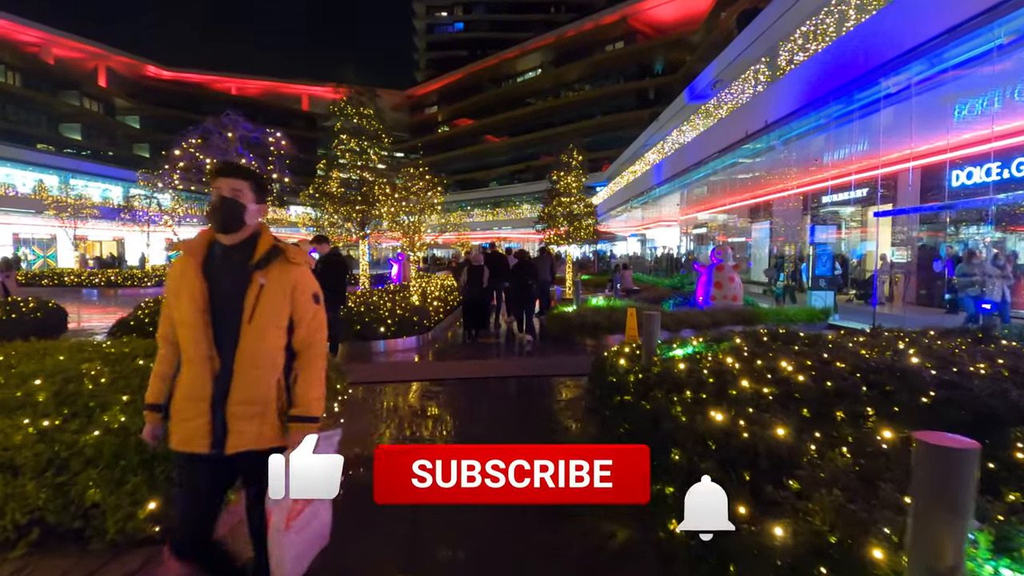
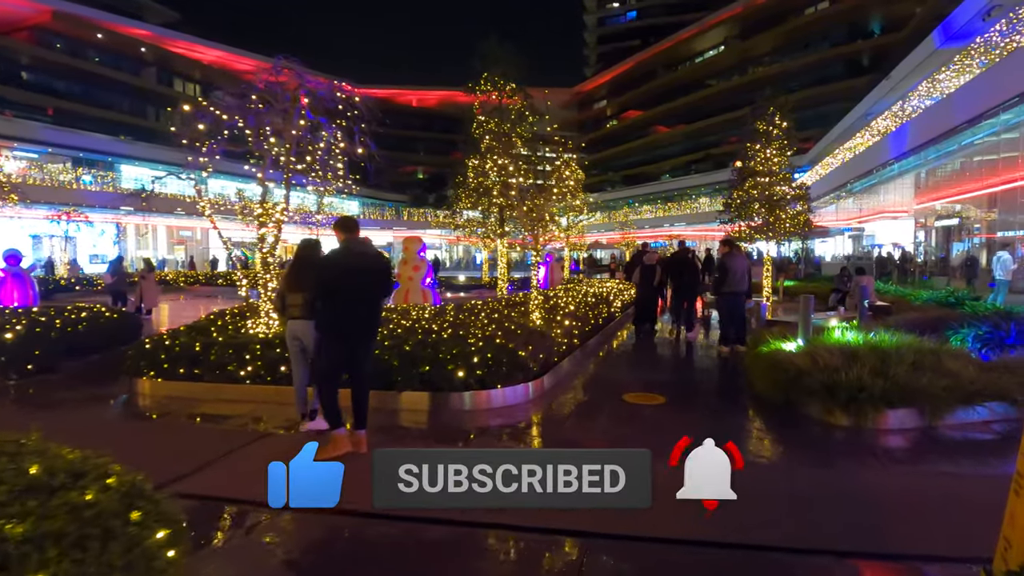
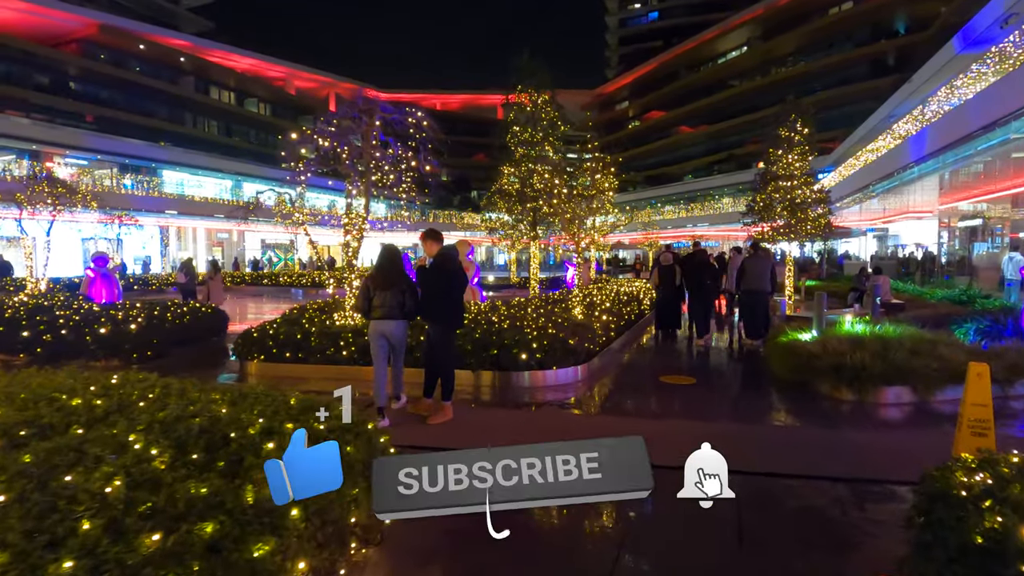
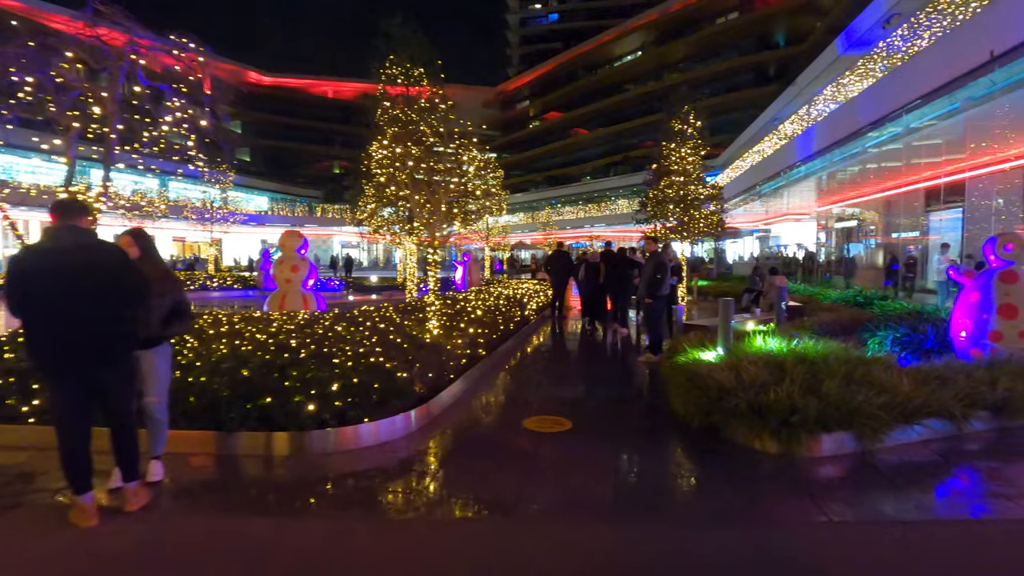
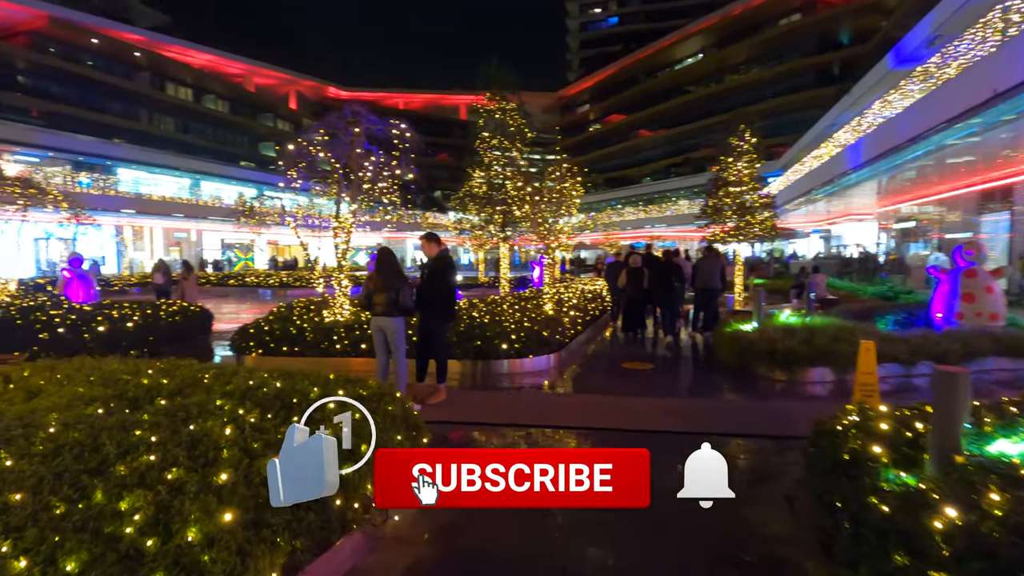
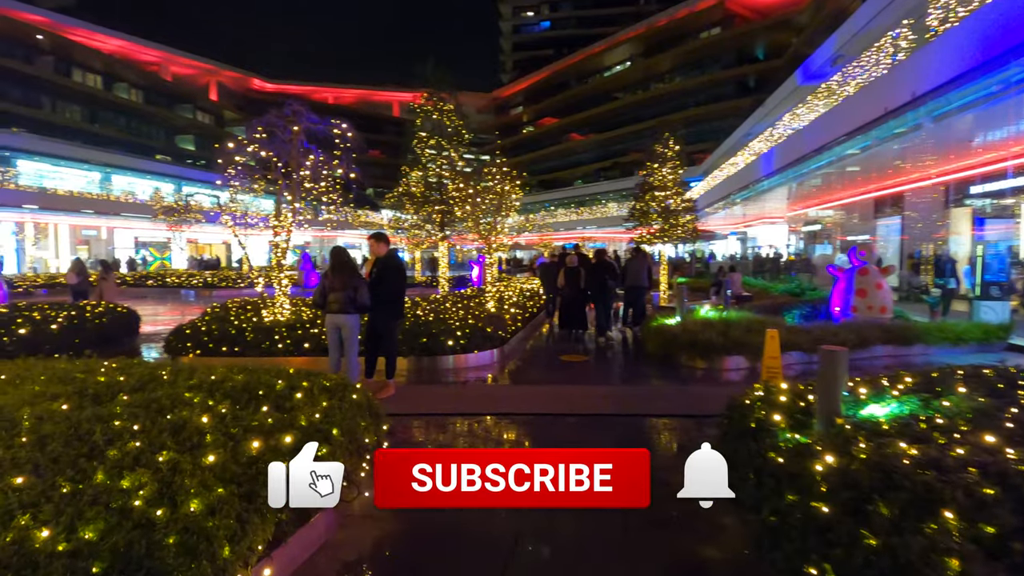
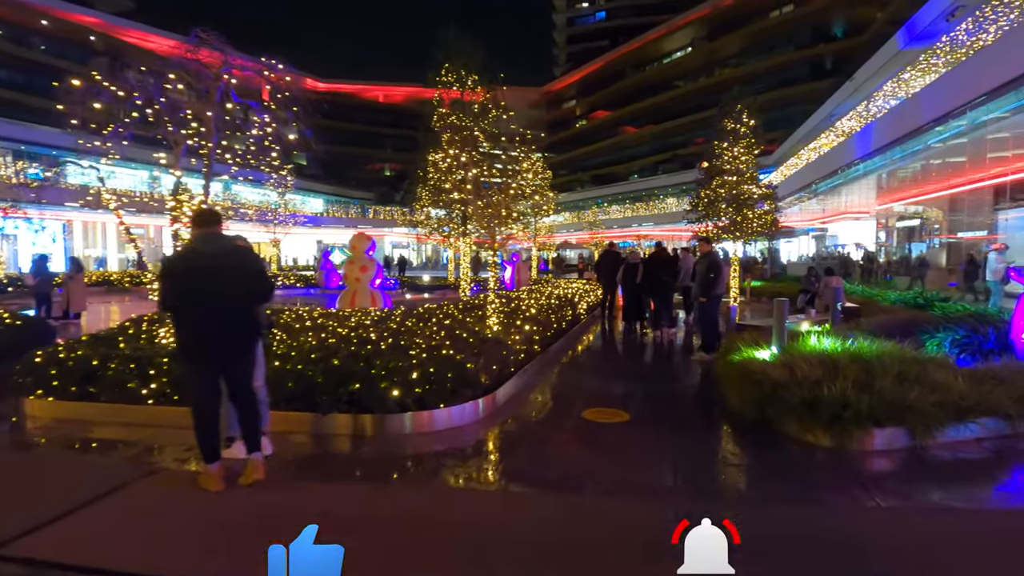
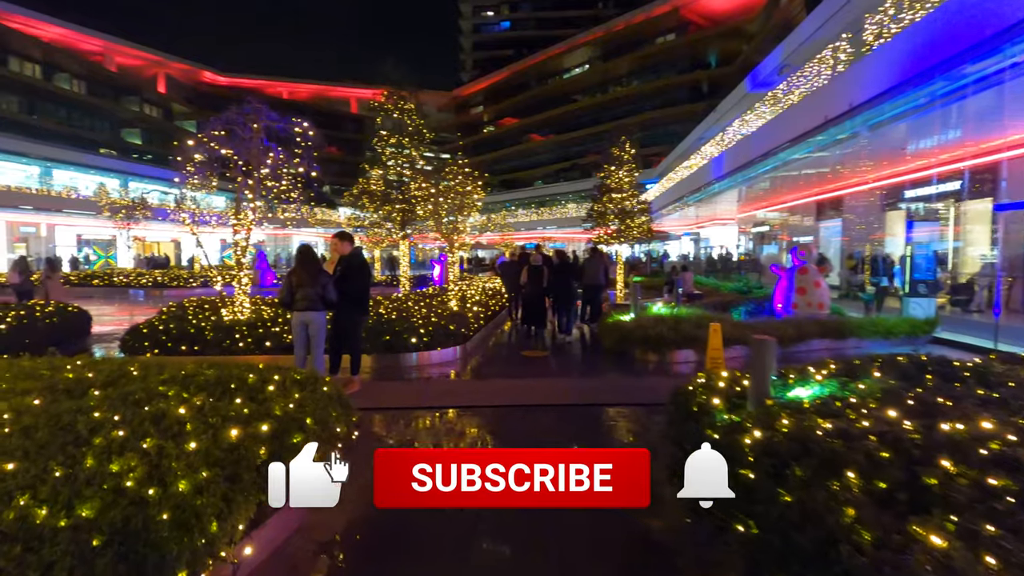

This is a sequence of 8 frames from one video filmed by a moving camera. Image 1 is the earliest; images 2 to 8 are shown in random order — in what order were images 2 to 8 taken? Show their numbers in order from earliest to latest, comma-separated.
8, 6, 5, 3, 2, 7, 4
